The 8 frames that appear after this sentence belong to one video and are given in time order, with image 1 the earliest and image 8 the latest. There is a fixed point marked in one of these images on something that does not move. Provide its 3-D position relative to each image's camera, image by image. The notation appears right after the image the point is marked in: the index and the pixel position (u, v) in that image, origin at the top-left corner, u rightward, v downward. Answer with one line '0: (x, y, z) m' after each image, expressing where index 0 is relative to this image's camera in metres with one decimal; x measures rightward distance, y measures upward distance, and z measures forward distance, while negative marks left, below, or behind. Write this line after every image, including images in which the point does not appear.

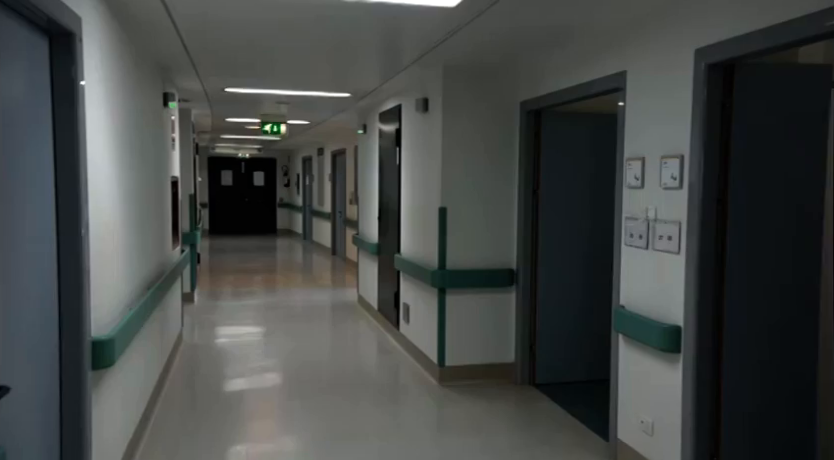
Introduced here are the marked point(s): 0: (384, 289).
0: (-0.3, -0.6, +6.5) m
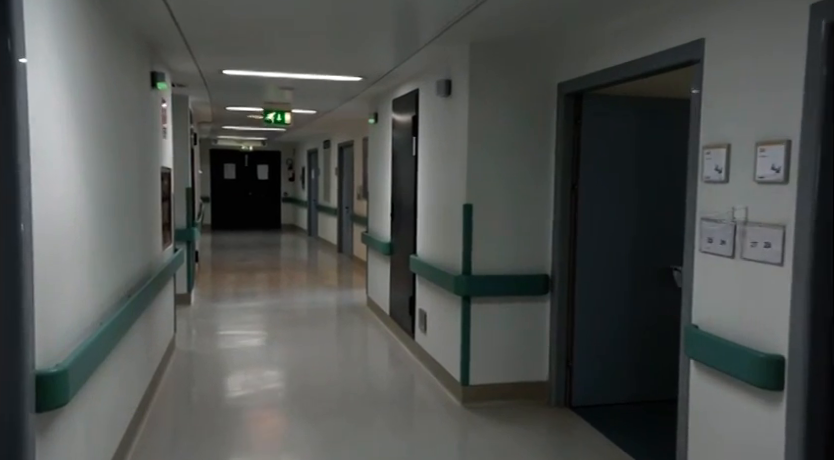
0: (-0.2, -0.6, +6.0) m
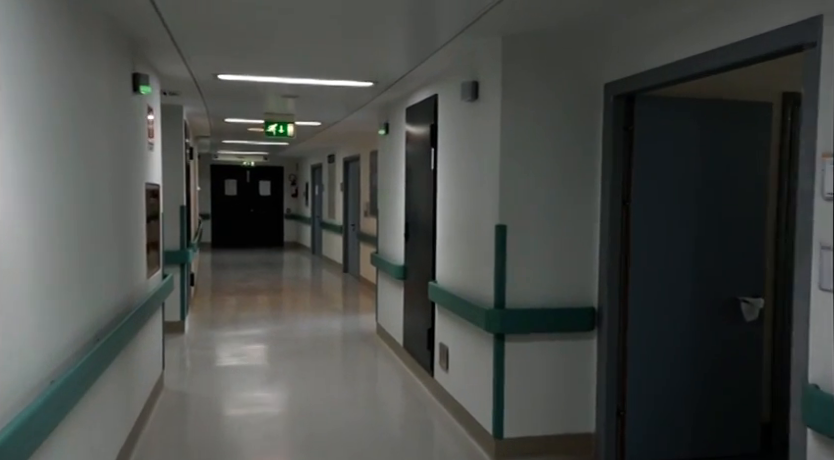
0: (-0.1, -0.8, +5.4) m
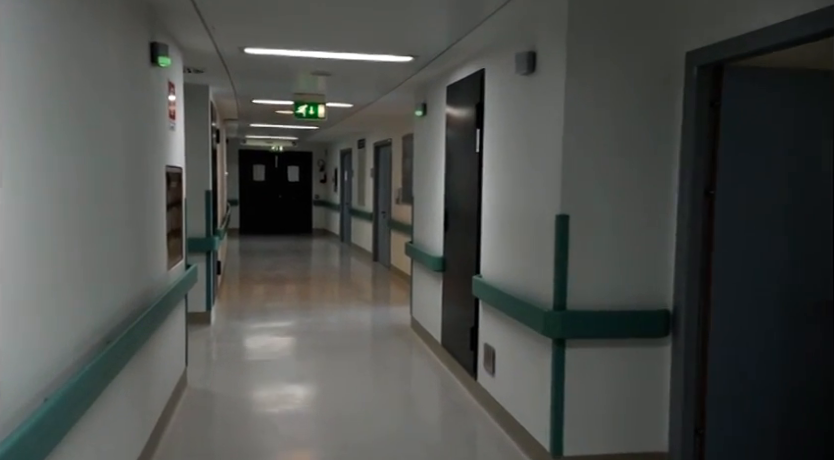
0: (+0.2, -0.7, +5.0) m
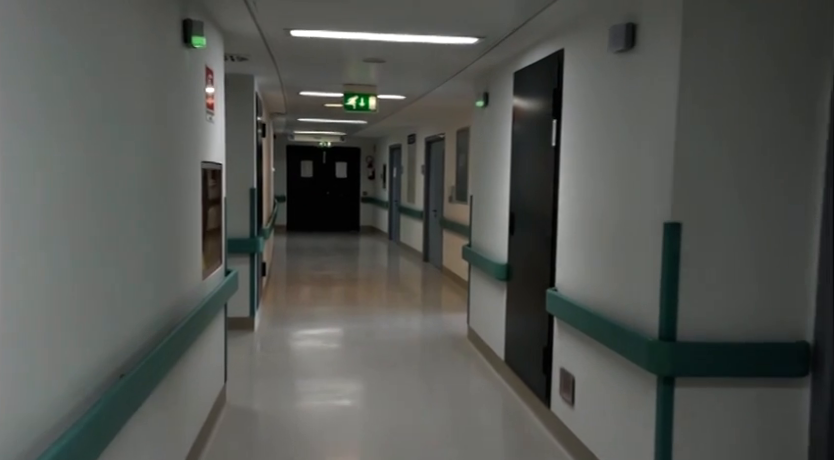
0: (+0.7, -0.7, +4.4) m
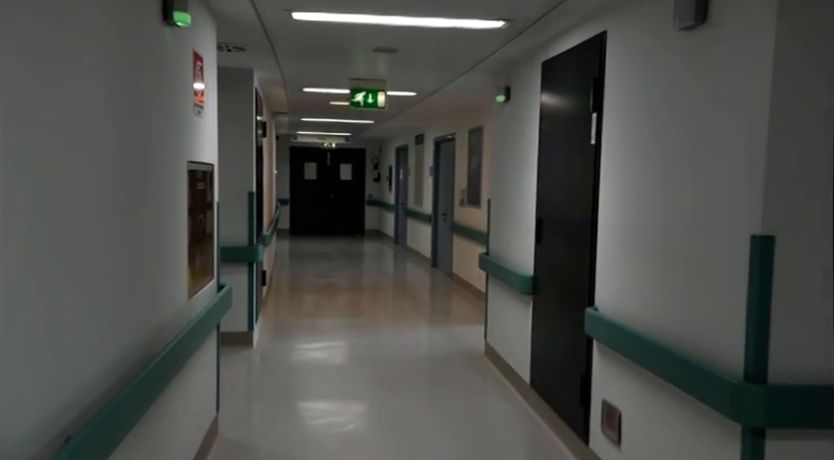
0: (+0.8, -0.7, +4.0) m
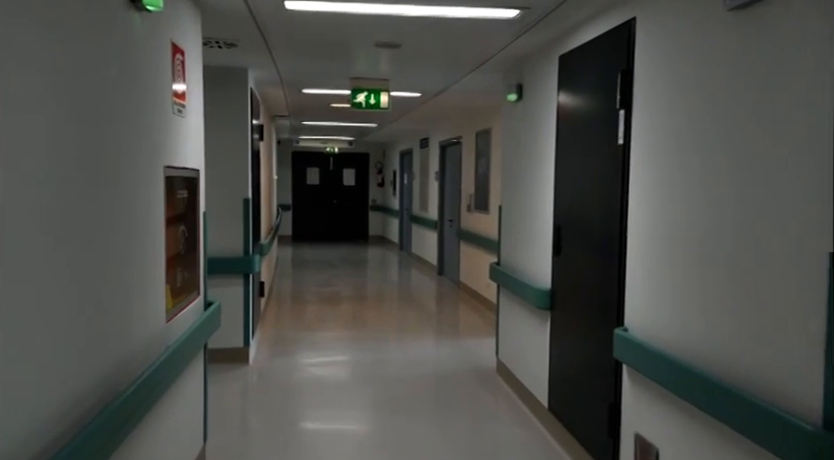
0: (+0.8, -0.8, +3.6) m
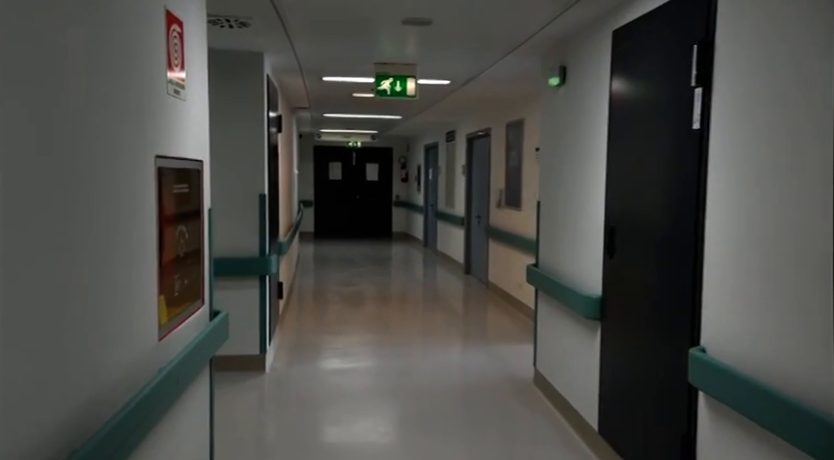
0: (+1.0, -0.8, +3.2) m
